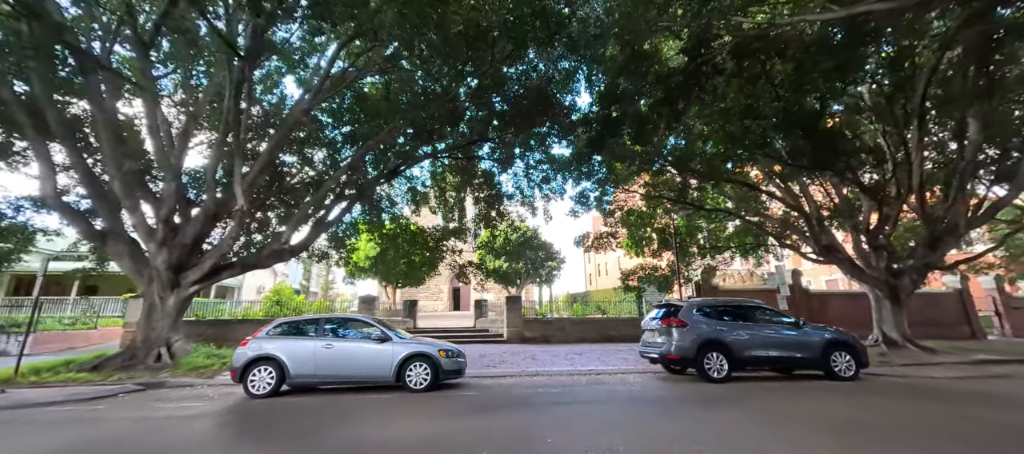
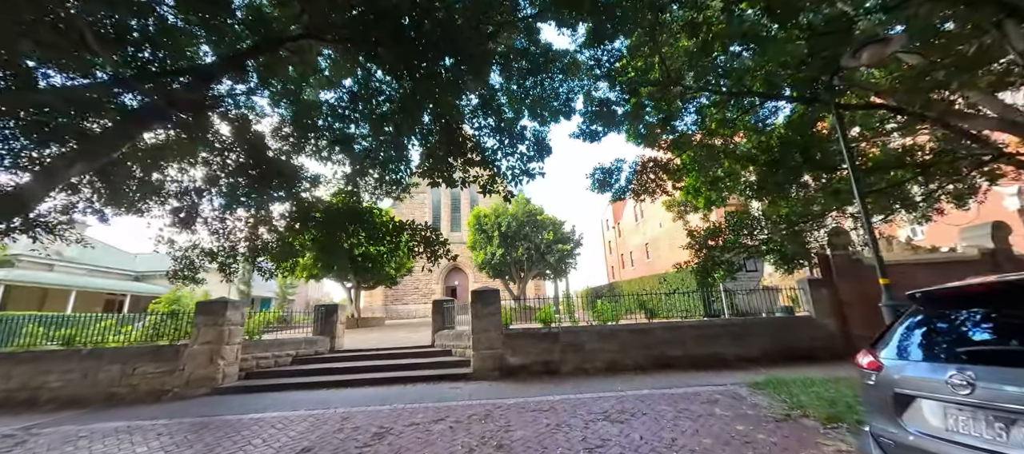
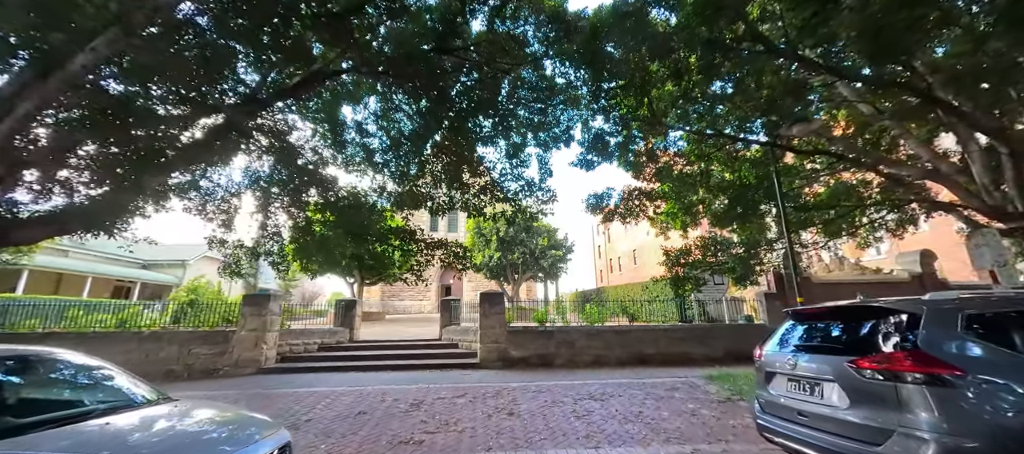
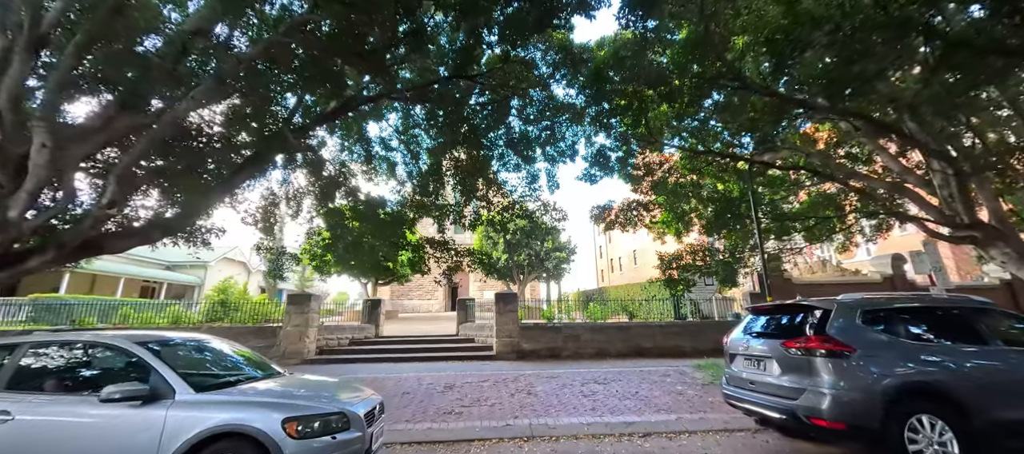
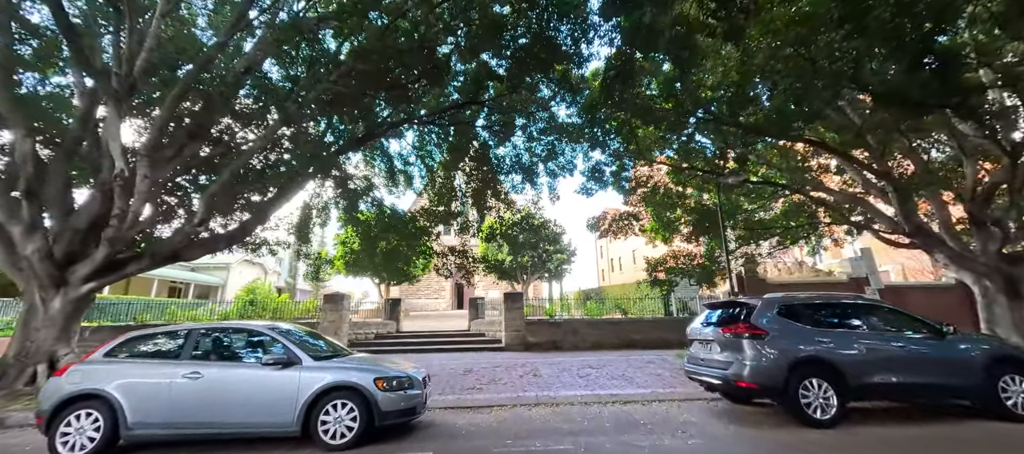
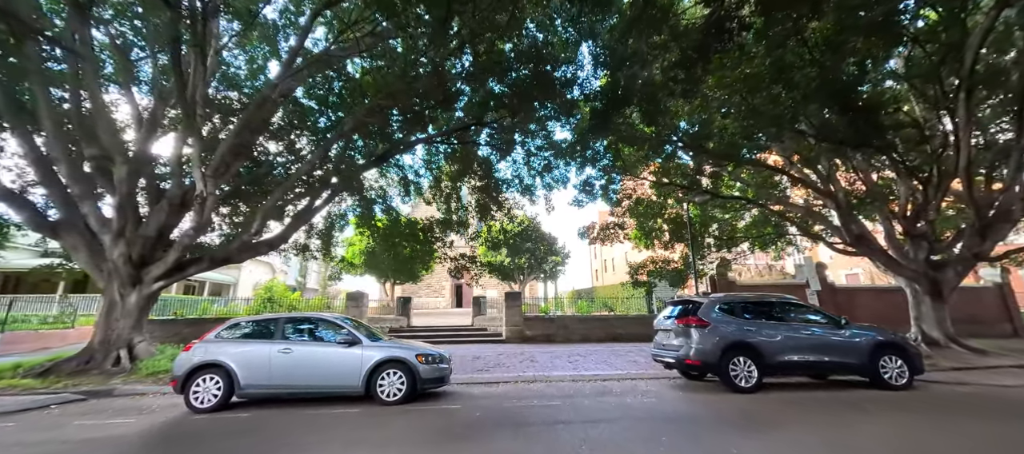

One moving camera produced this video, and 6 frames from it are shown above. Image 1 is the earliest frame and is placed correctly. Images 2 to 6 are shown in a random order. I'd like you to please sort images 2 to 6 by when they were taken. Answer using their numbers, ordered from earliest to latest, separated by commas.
6, 5, 4, 3, 2
